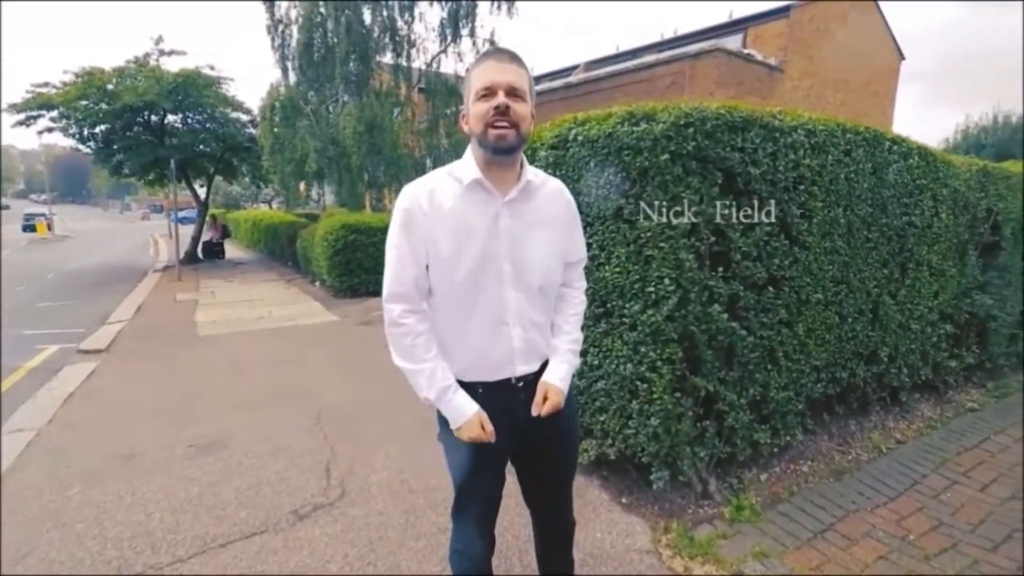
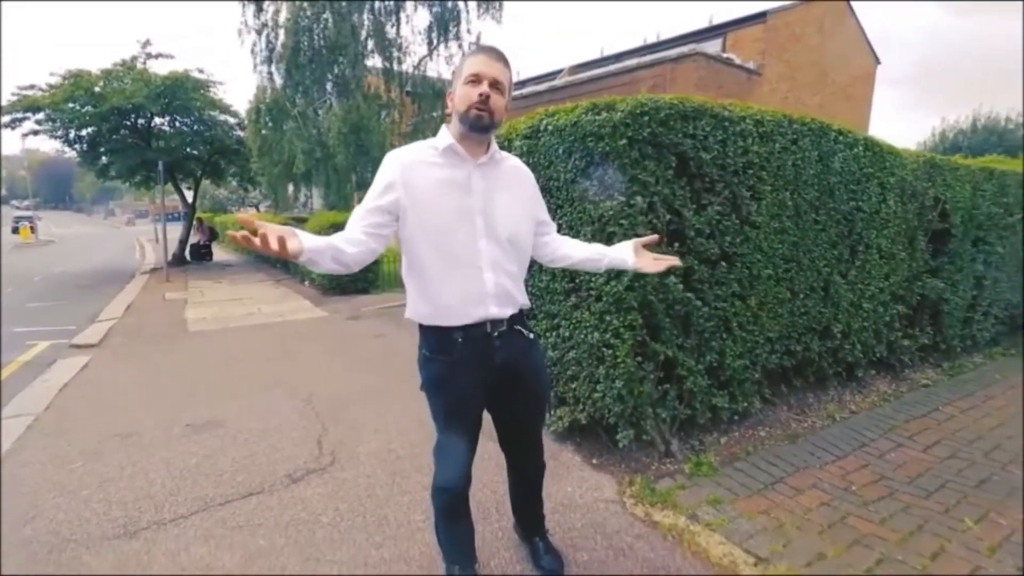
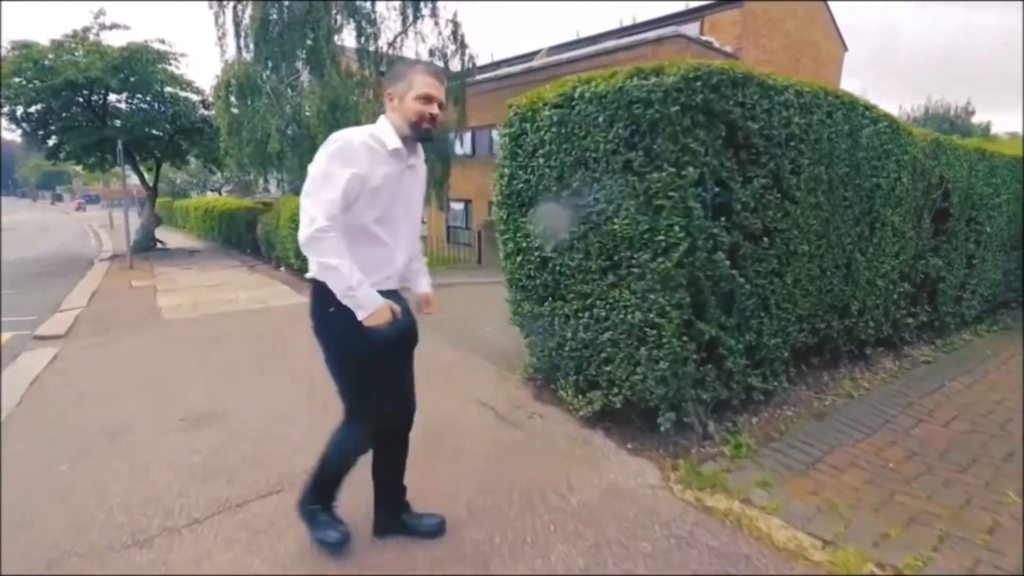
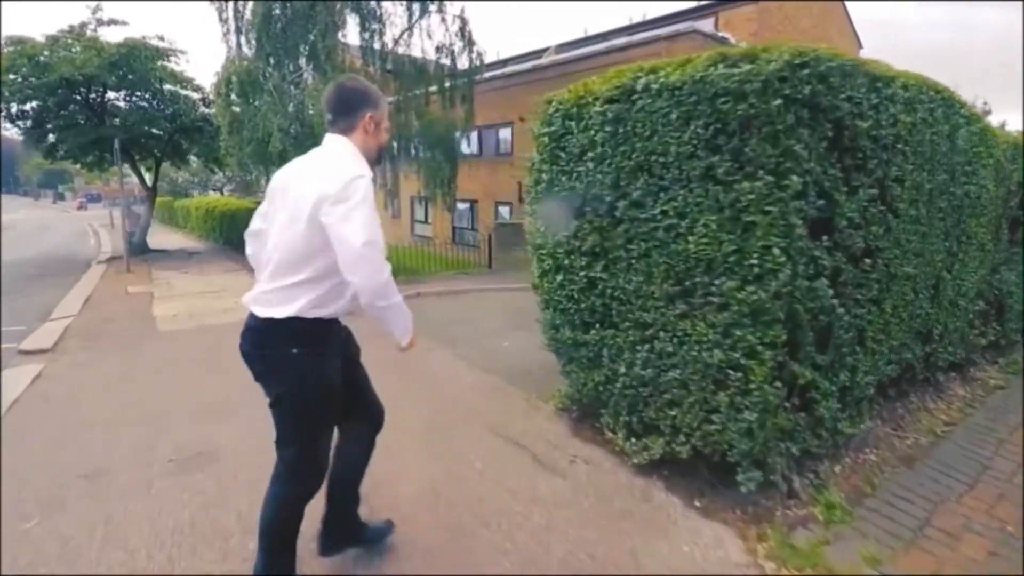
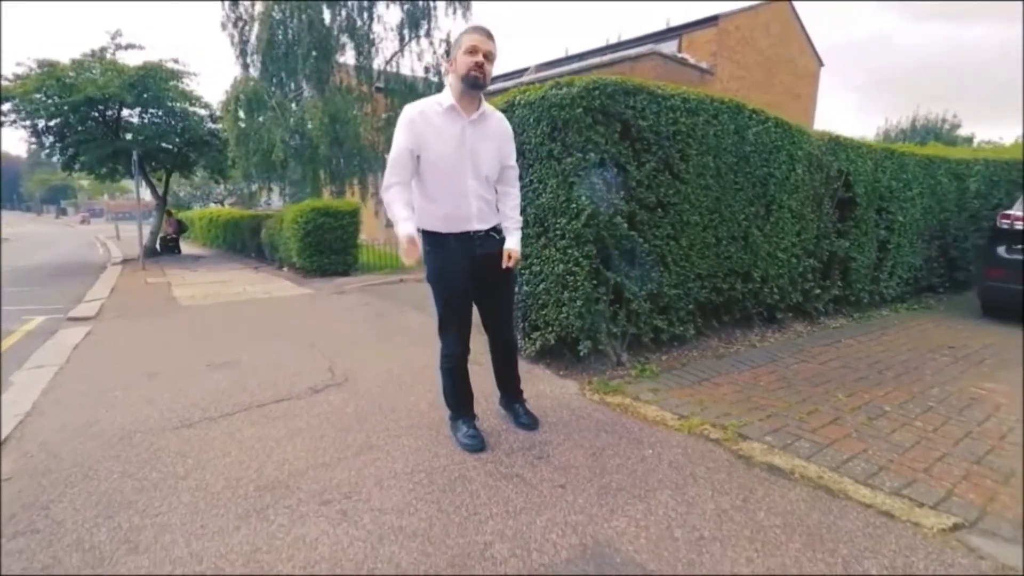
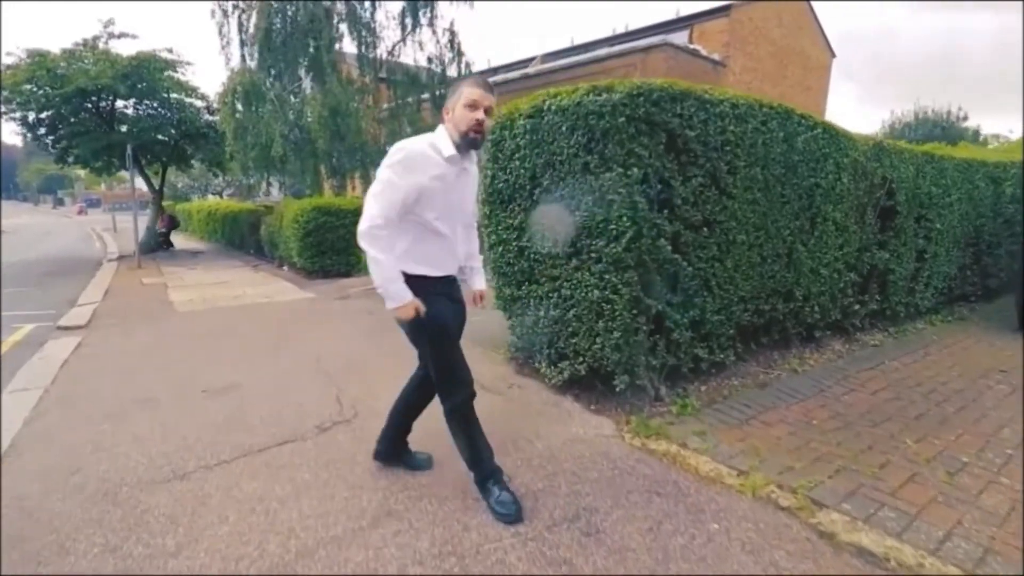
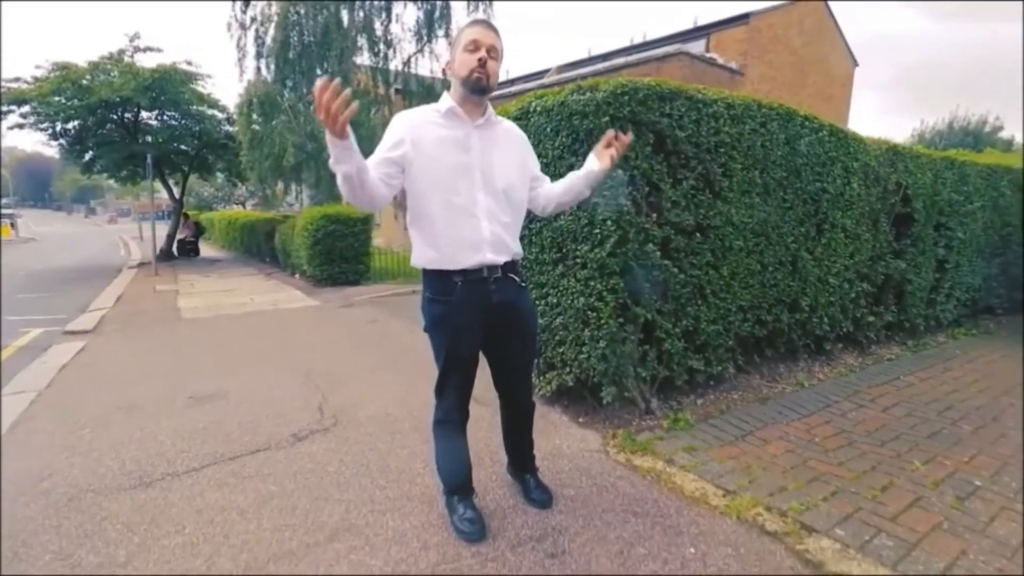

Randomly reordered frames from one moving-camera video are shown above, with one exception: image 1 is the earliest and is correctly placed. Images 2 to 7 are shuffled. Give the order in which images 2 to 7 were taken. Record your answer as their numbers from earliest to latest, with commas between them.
2, 7, 5, 6, 3, 4
